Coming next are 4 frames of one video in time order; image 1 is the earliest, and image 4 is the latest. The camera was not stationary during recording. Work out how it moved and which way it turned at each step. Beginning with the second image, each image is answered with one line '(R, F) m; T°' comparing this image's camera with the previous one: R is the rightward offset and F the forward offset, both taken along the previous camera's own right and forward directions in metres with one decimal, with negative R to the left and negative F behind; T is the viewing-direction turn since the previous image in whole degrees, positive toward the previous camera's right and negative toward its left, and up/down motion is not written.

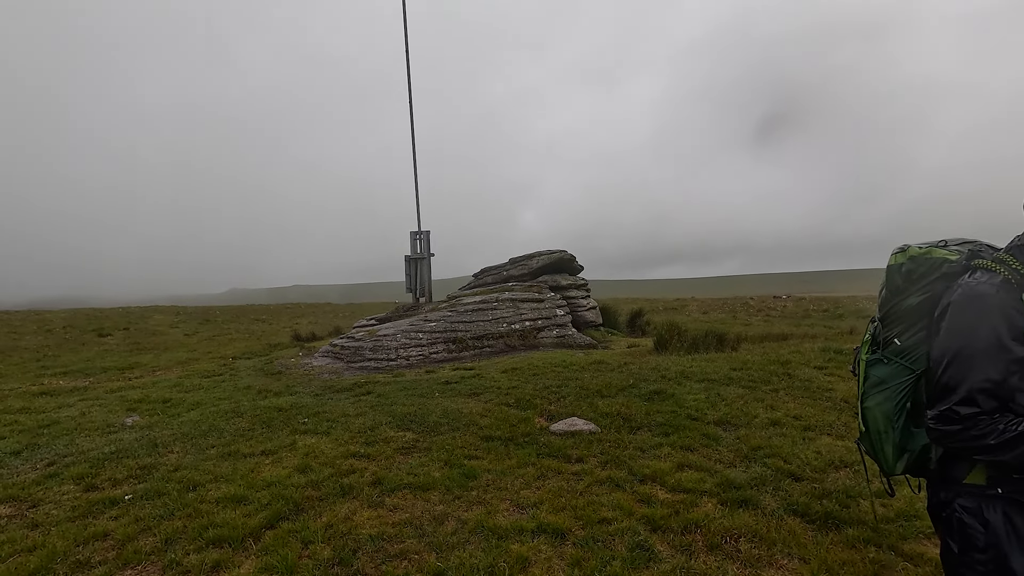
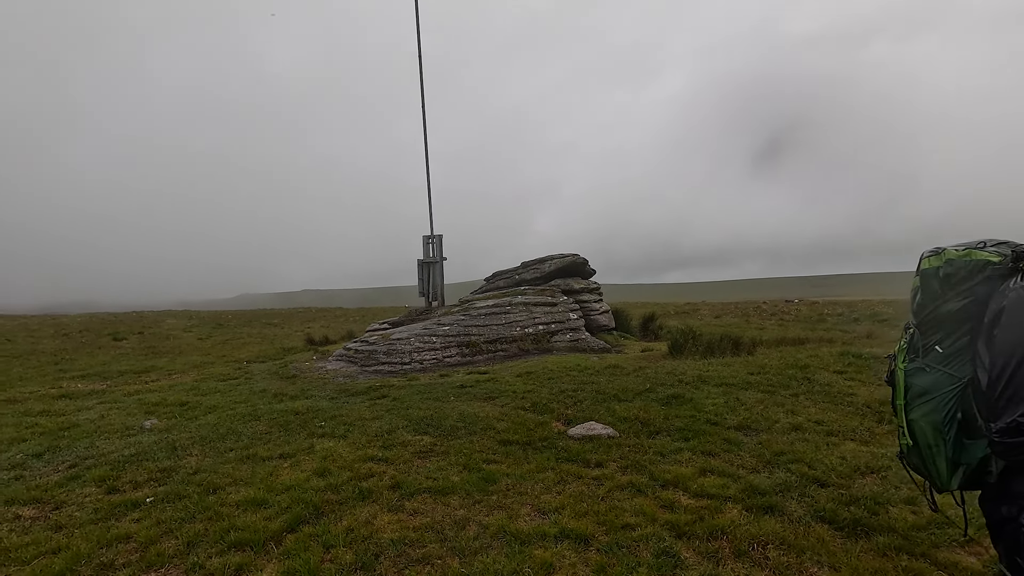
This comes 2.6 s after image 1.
(-0.2, 0.0) m; -1°
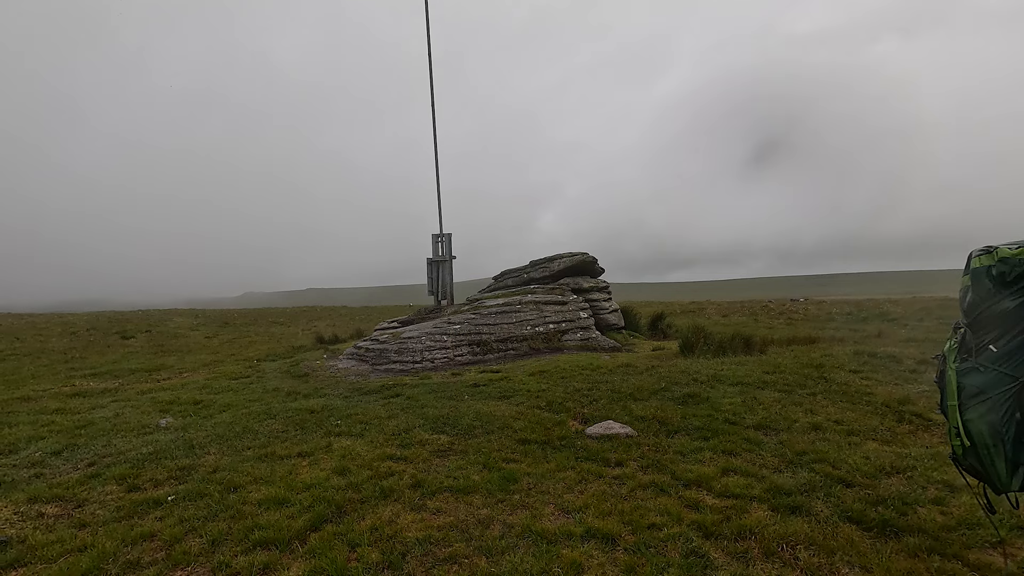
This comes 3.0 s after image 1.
(-0.4, +0.1) m; 0°
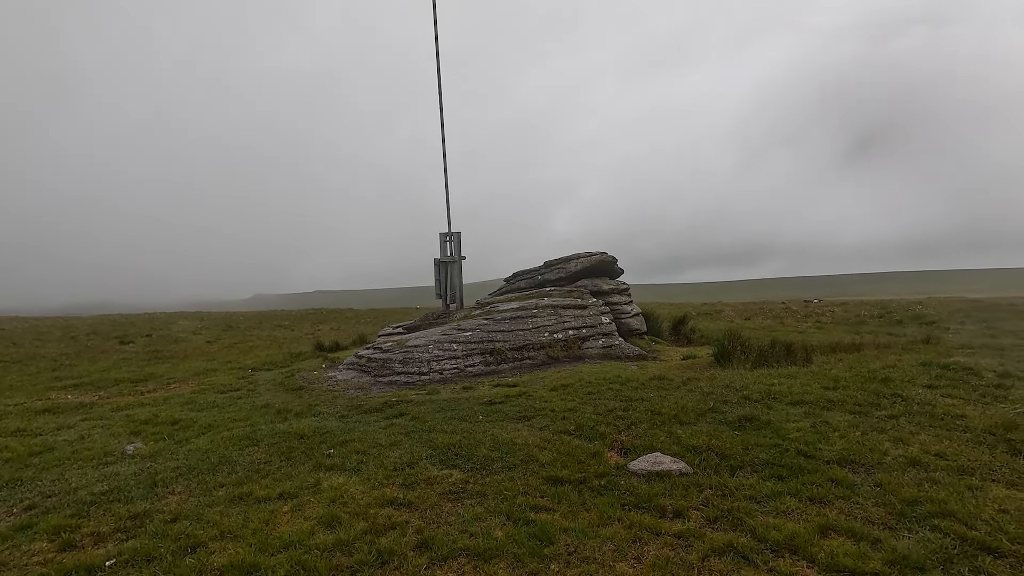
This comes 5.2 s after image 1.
(-0.4, +1.9) m; -1°
